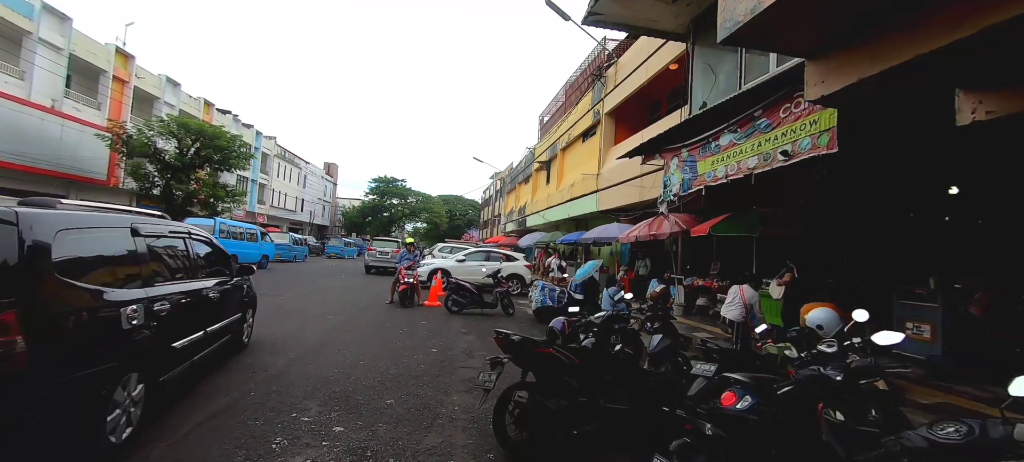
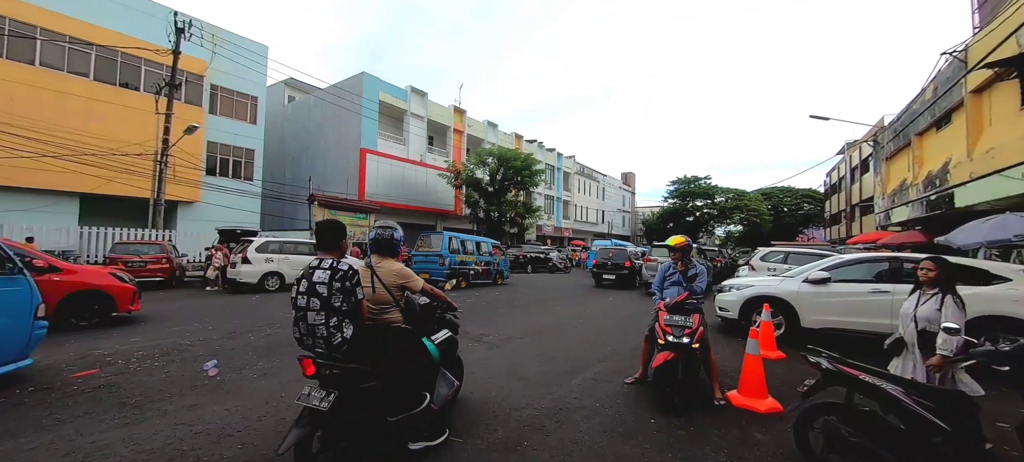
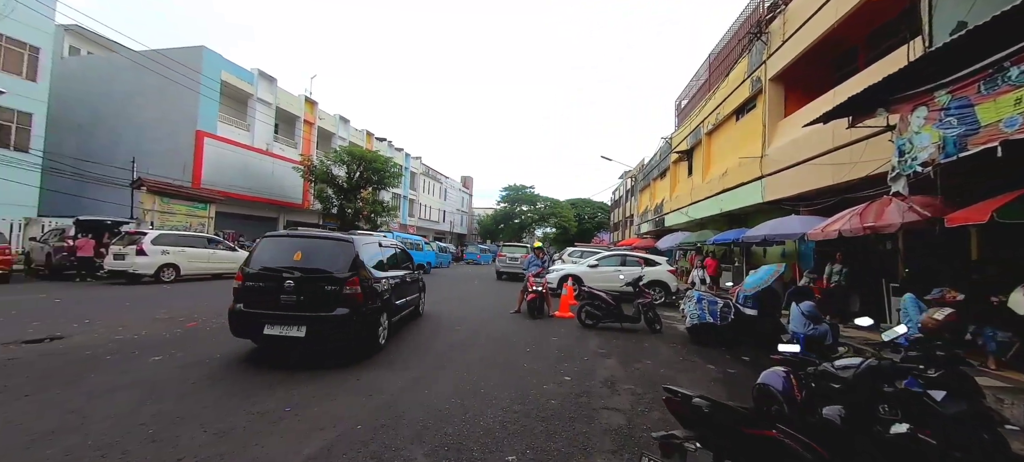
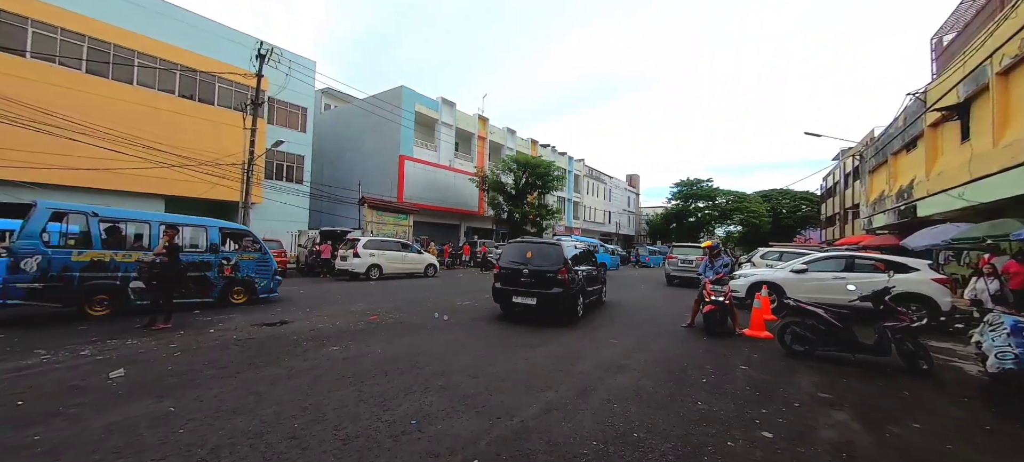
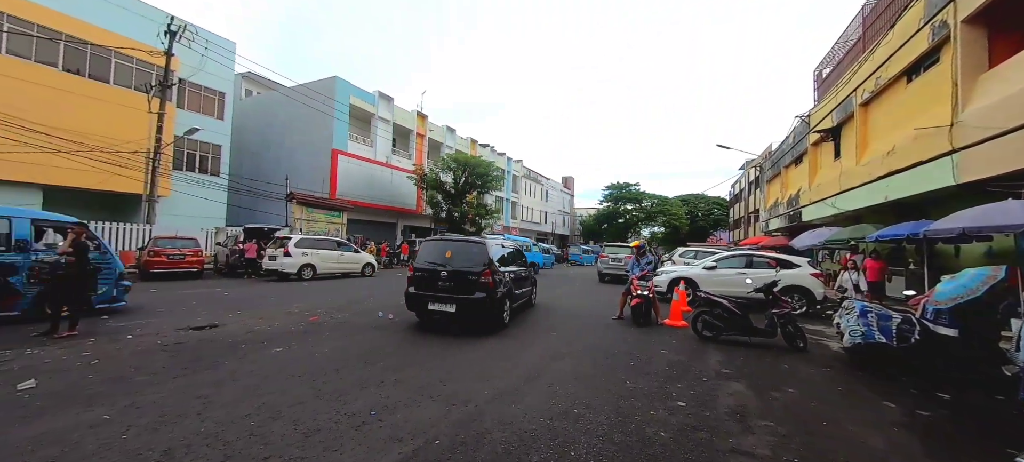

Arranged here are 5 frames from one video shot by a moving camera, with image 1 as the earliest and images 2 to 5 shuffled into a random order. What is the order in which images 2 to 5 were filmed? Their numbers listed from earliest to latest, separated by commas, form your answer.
3, 5, 4, 2
